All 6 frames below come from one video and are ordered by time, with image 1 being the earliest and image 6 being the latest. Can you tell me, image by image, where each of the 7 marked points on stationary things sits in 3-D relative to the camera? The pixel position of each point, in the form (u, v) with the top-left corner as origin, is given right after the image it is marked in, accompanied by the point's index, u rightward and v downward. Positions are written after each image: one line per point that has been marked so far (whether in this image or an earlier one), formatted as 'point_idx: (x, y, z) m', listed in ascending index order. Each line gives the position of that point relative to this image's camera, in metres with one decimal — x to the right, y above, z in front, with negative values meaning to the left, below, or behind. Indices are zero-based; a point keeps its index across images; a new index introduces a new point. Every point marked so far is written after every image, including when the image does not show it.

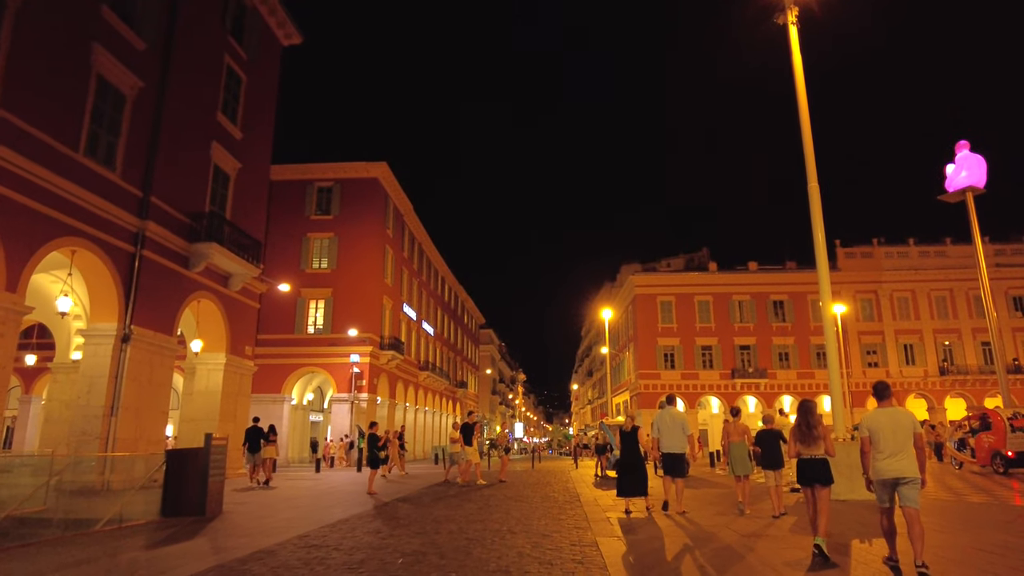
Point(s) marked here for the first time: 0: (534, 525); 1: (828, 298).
0: (+0.3, -2.9, +7.9) m
1: (+5.9, -0.1, +12.1) m
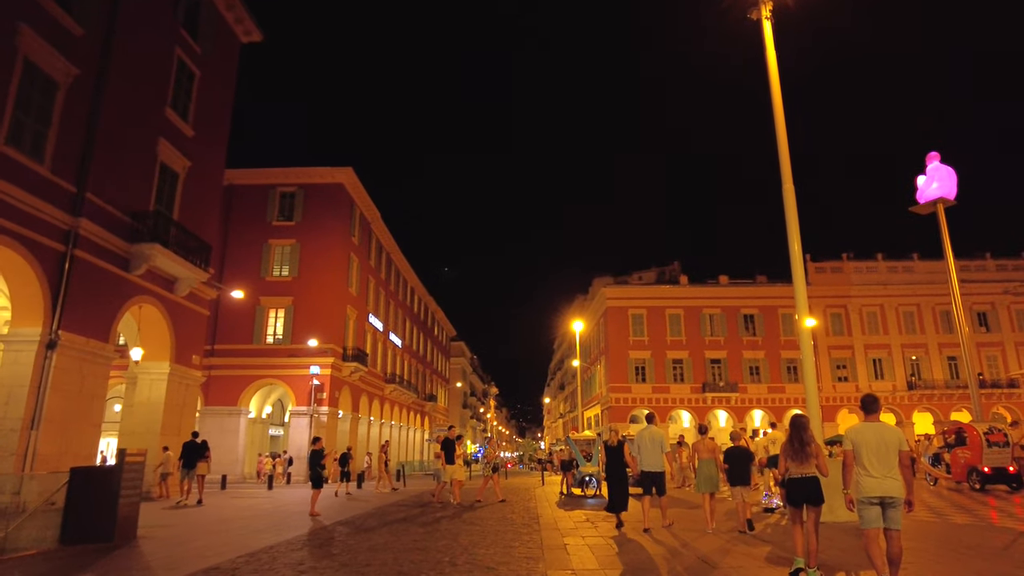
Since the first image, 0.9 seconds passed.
0: (-0.3, -2.9, +7.0) m
1: (+5.2, -0.2, +11.5) m
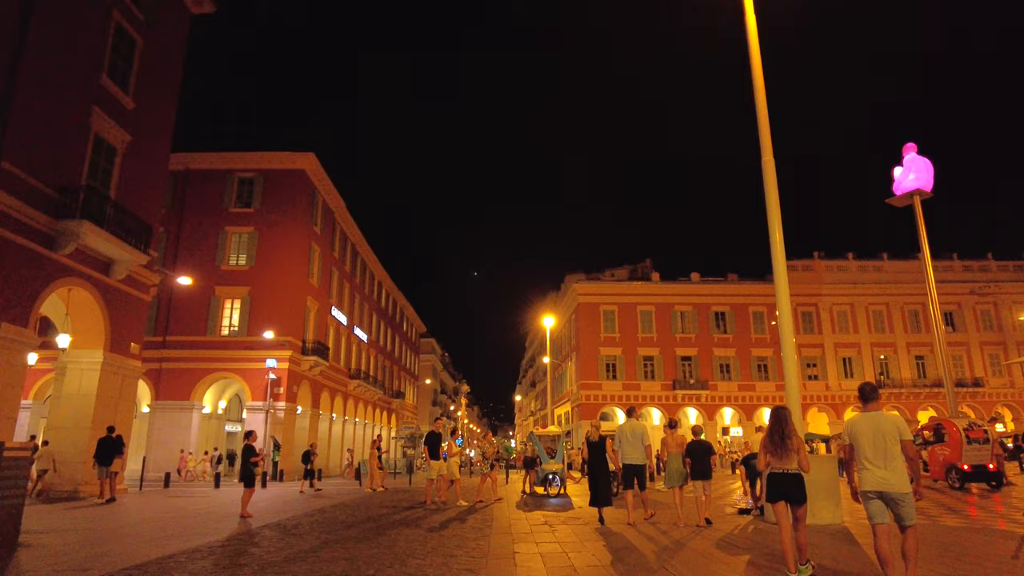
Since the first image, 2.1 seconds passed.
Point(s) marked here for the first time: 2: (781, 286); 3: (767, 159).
0: (-0.9, -2.5, +6.0) m
1: (+4.5, 0.0, +10.7) m
2: (+4.4, 0.0, +10.6) m
3: (+4.4, +2.3, +11.4) m
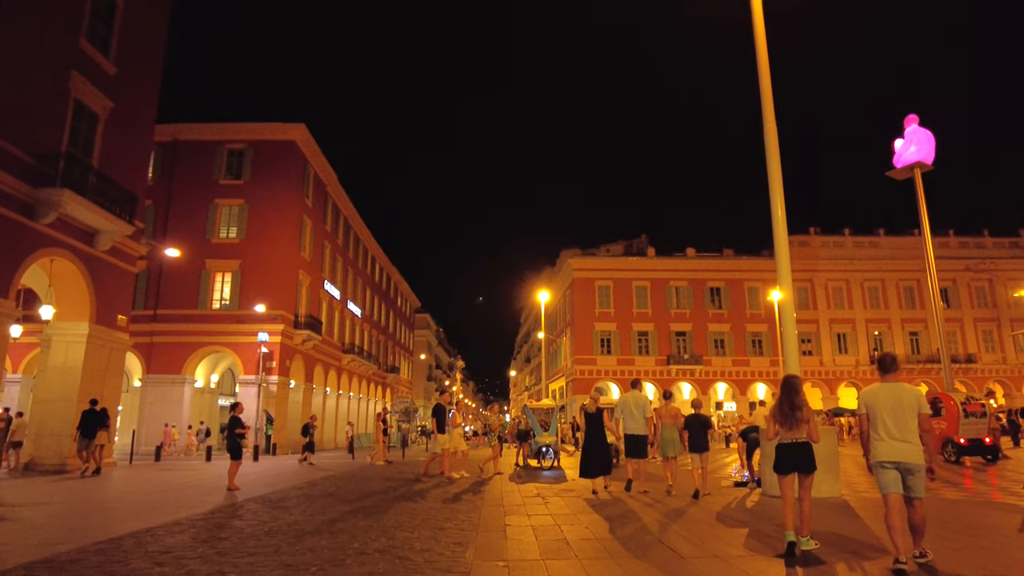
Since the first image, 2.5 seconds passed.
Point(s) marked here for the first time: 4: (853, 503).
0: (-1.0, -2.2, +5.8) m
1: (+4.4, +0.5, +10.4) m
2: (+4.3, +0.5, +10.4) m
3: (+4.3, +2.8, +11.1) m
4: (+4.3, -2.7, +8.3) m
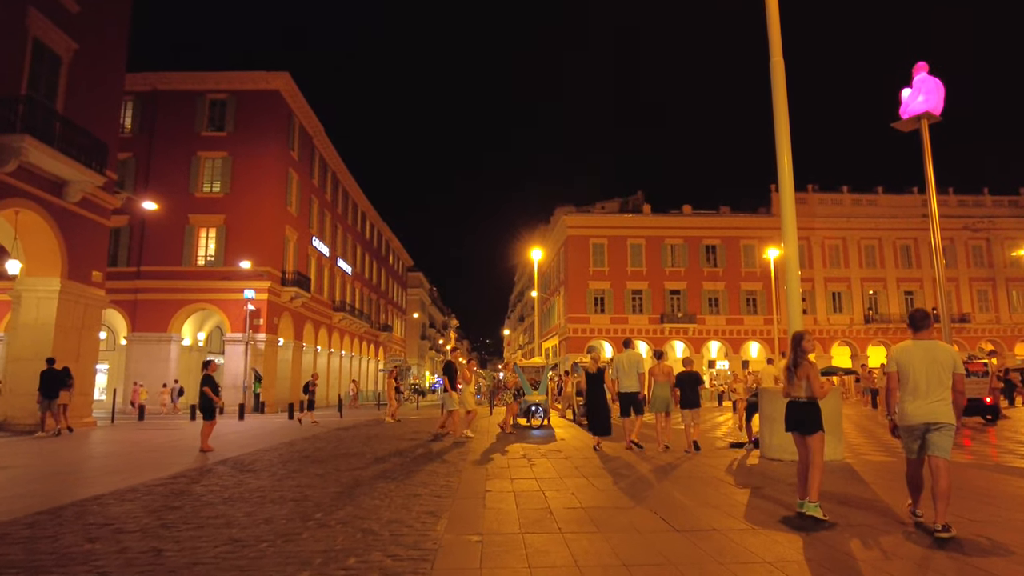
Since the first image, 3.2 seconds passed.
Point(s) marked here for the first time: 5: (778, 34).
0: (-1.1, -1.8, +5.3) m
1: (+4.2, +1.2, +9.8) m
2: (+4.1, +1.2, +9.7) m
3: (+4.1, +3.5, +10.3) m
4: (+4.1, -2.1, +7.8) m
5: (+4.2, +4.0, +10.3) m
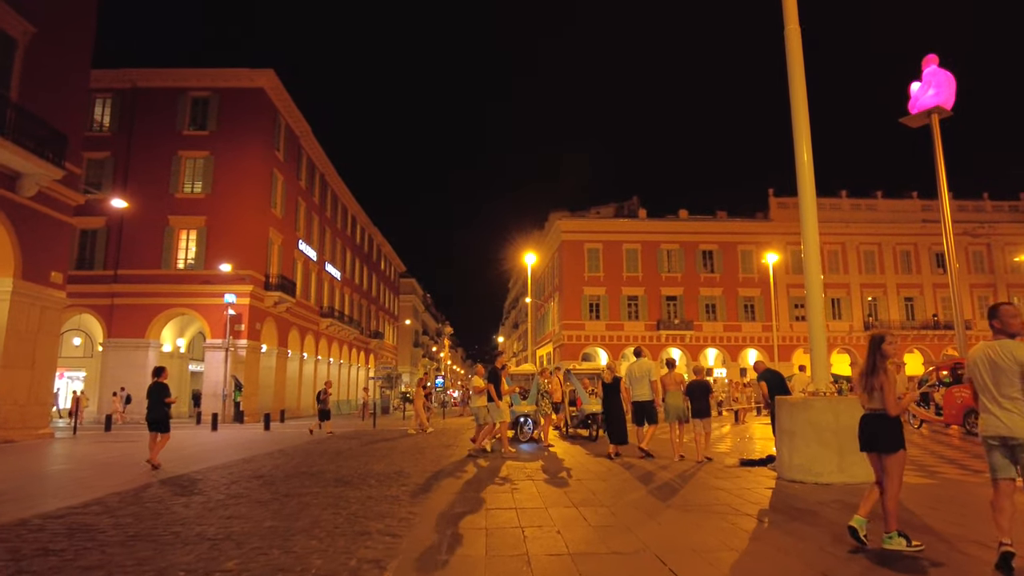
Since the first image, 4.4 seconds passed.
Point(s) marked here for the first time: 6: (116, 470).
0: (-1.3, -1.7, +4.2) m
1: (+3.9, +1.3, +8.8) m
2: (+3.8, +1.2, +8.7) m
3: (+3.9, +3.5, +9.3) m
4: (+3.9, -2.1, +6.8) m
5: (+4.0, +4.0, +9.4) m
6: (-5.9, -2.7, +9.7) m
